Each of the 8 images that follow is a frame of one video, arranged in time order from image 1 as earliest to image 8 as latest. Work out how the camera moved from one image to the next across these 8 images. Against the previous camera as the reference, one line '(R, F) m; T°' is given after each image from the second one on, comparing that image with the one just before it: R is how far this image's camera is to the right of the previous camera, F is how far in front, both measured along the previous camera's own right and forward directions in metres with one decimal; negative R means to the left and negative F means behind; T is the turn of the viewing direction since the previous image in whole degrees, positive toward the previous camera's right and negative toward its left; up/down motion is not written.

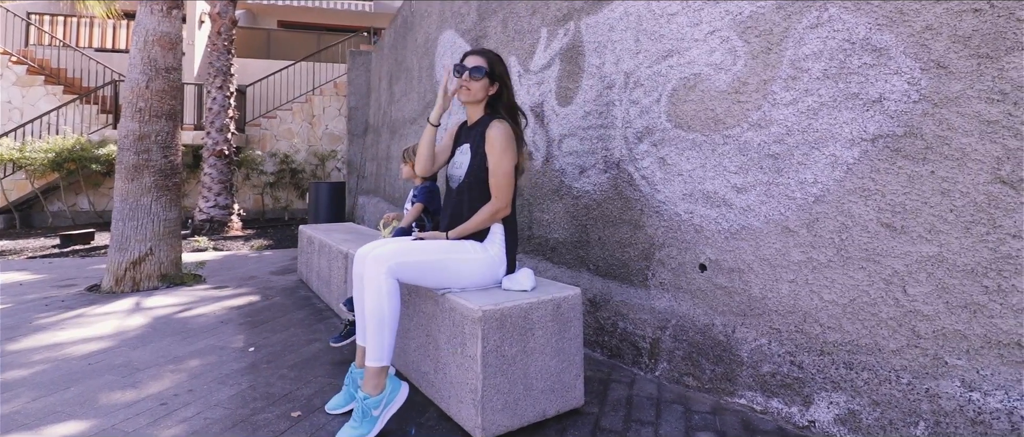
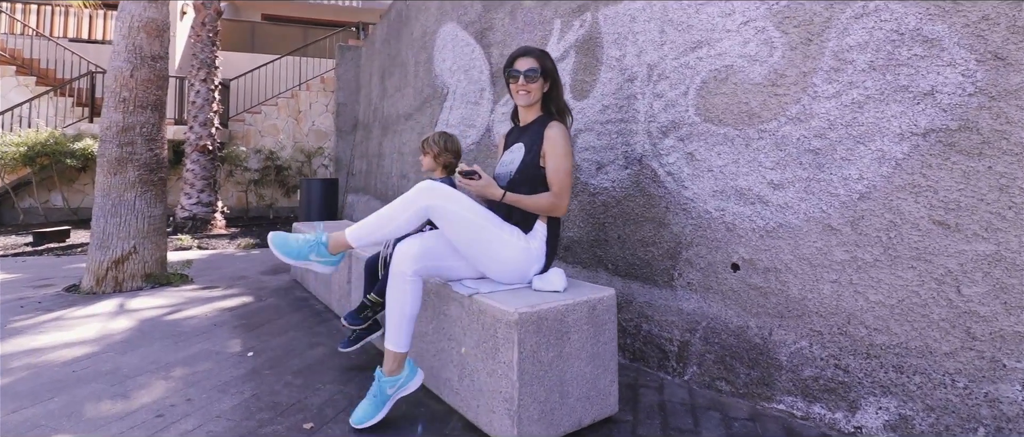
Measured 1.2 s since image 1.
(-0.2, +0.1) m; +2°
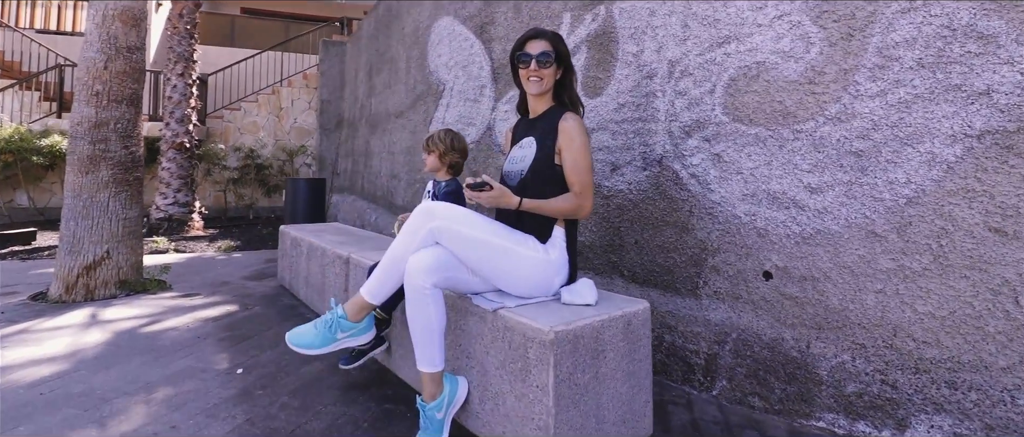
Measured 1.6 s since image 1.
(-0.2, +0.2) m; +2°
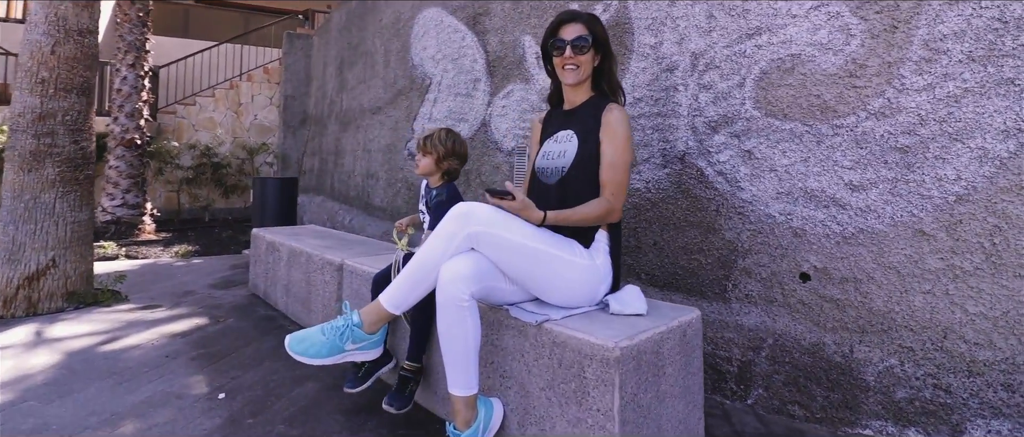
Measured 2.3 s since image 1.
(-0.3, +0.2) m; +4°
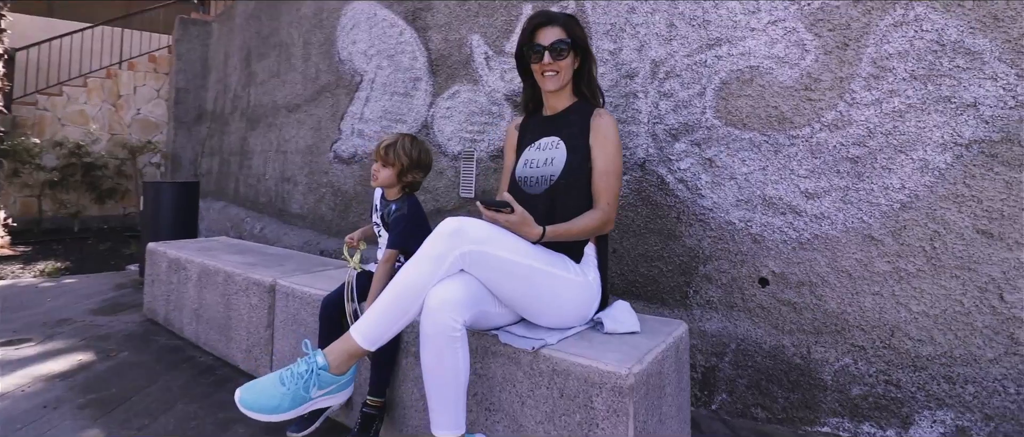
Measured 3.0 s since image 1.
(-0.2, +0.2) m; +10°
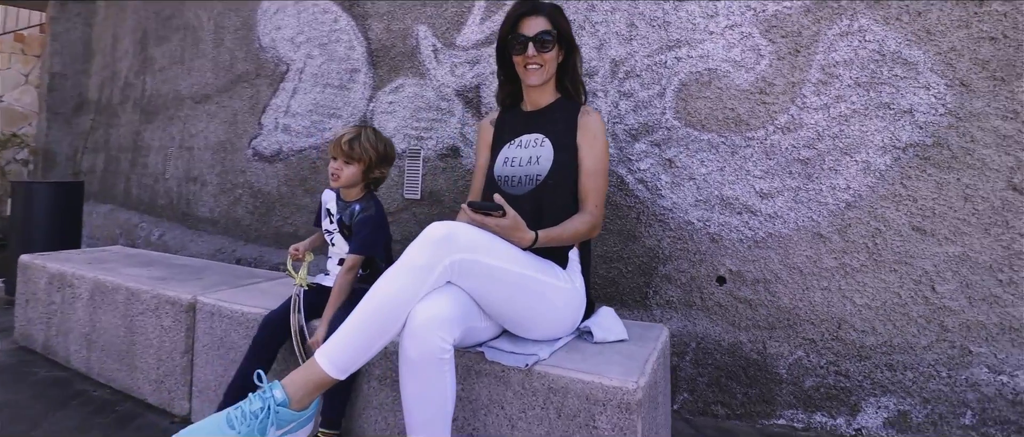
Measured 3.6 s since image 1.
(-0.2, +0.2) m; +9°
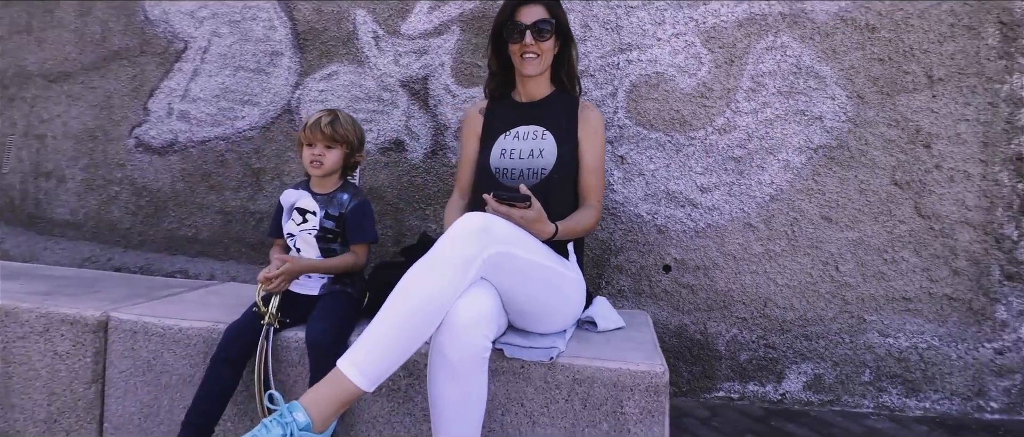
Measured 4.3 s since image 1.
(-0.4, +0.1) m; +13°
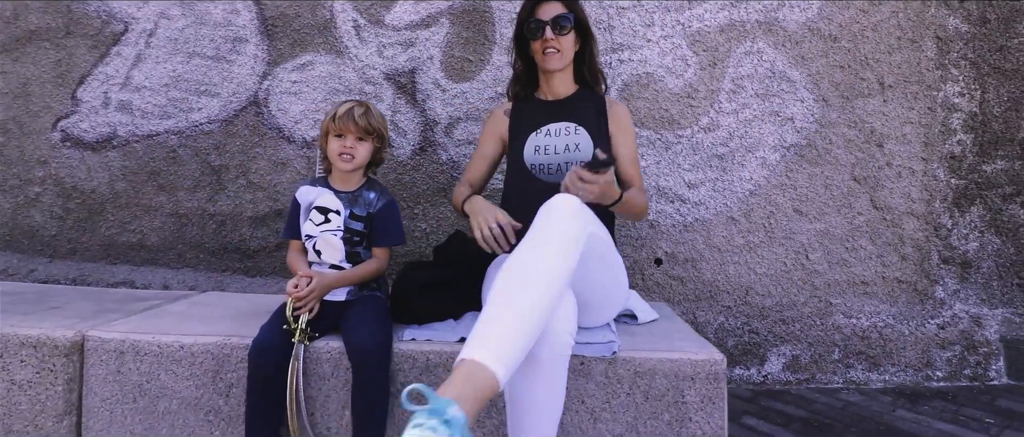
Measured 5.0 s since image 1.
(-0.4, +0.1) m; +8°
